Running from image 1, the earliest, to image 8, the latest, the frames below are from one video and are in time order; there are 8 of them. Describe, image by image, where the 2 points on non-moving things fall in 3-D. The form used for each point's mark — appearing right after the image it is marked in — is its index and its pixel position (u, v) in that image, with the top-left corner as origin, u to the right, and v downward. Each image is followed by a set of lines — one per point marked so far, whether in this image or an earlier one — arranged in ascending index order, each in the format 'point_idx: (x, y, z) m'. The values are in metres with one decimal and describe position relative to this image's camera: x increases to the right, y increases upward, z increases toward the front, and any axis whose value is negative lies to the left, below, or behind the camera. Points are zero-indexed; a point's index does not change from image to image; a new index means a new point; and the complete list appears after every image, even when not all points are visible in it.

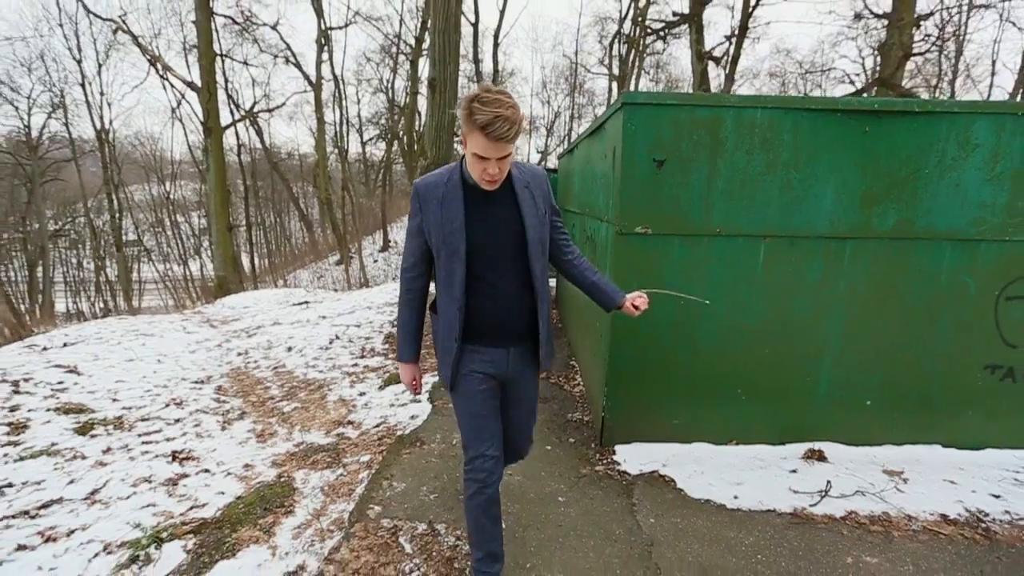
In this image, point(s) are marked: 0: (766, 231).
0: (+1.6, +0.3, +2.9) m
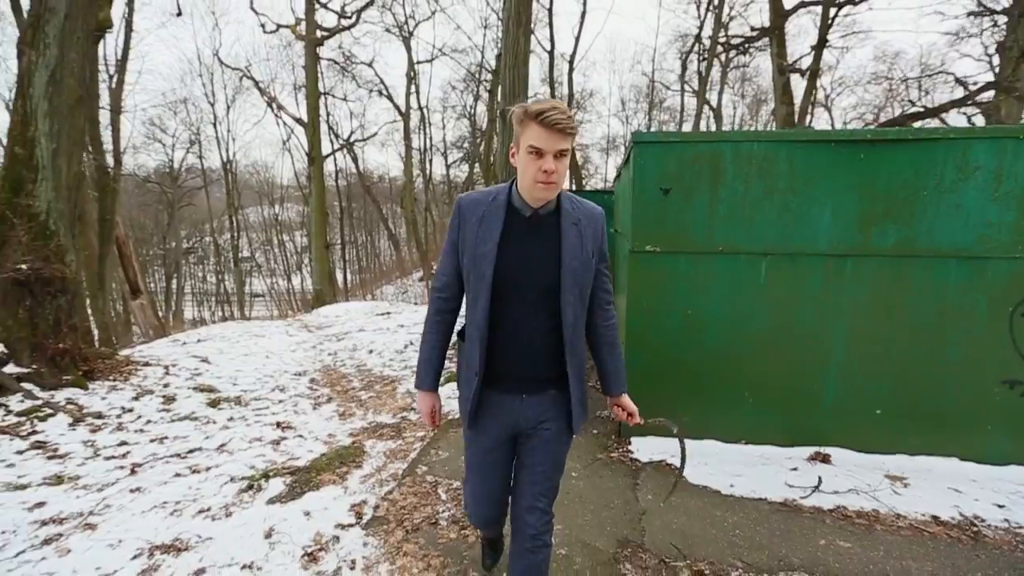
0: (+1.8, +0.3, +3.3) m
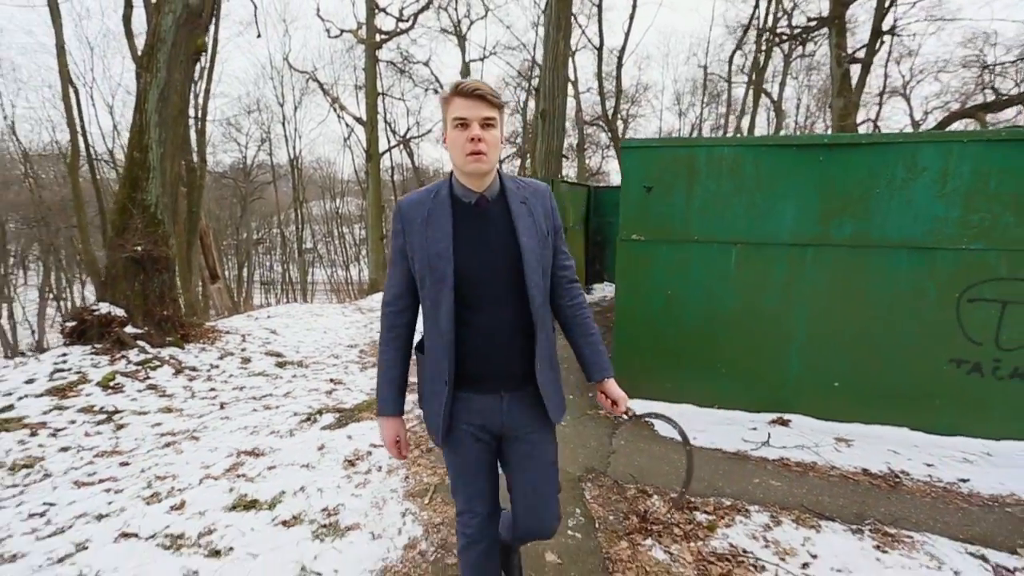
0: (+1.8, +0.4, +3.8) m
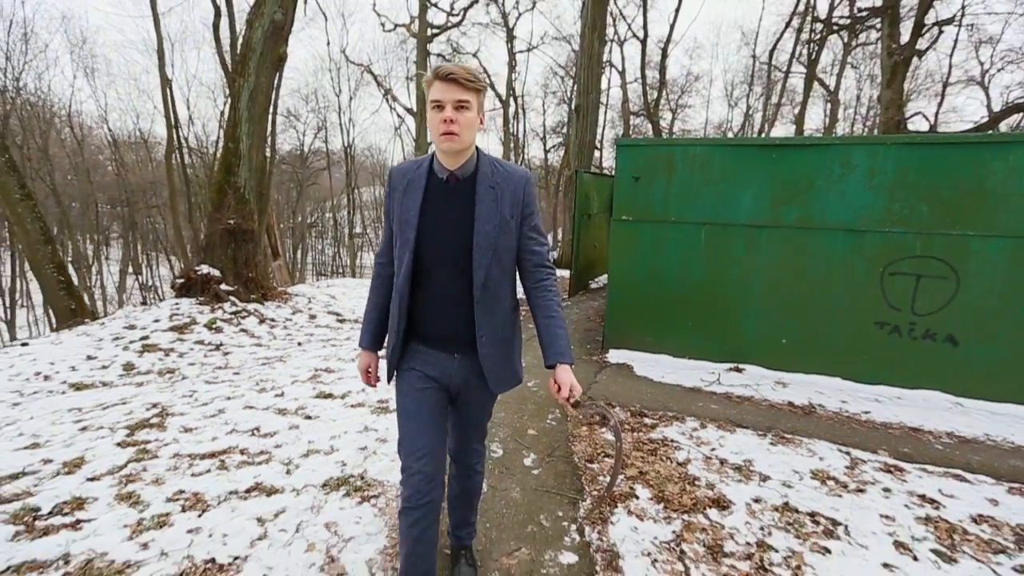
0: (+1.9, +0.7, +4.7) m
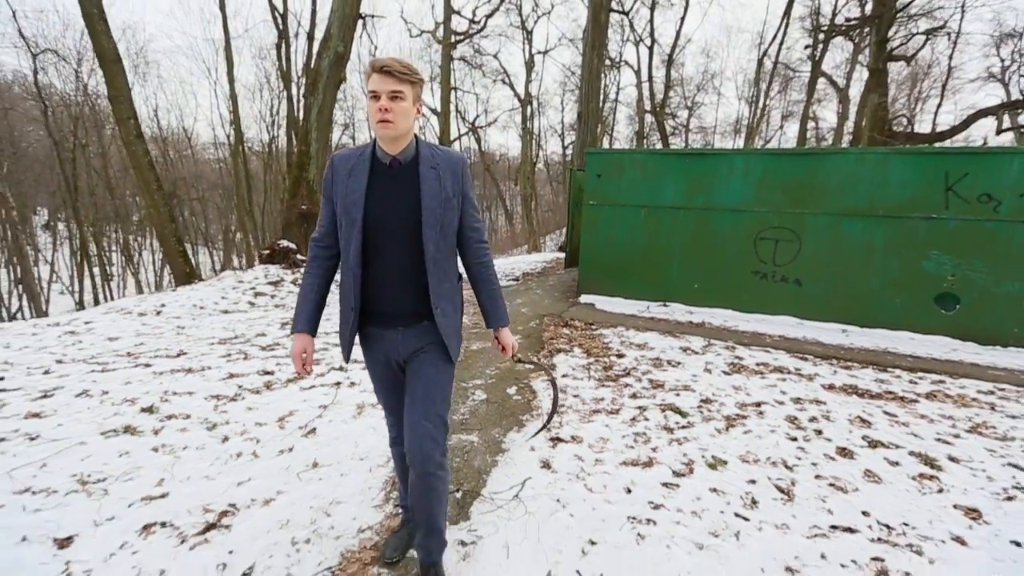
0: (+1.9, +1.2, +6.9) m
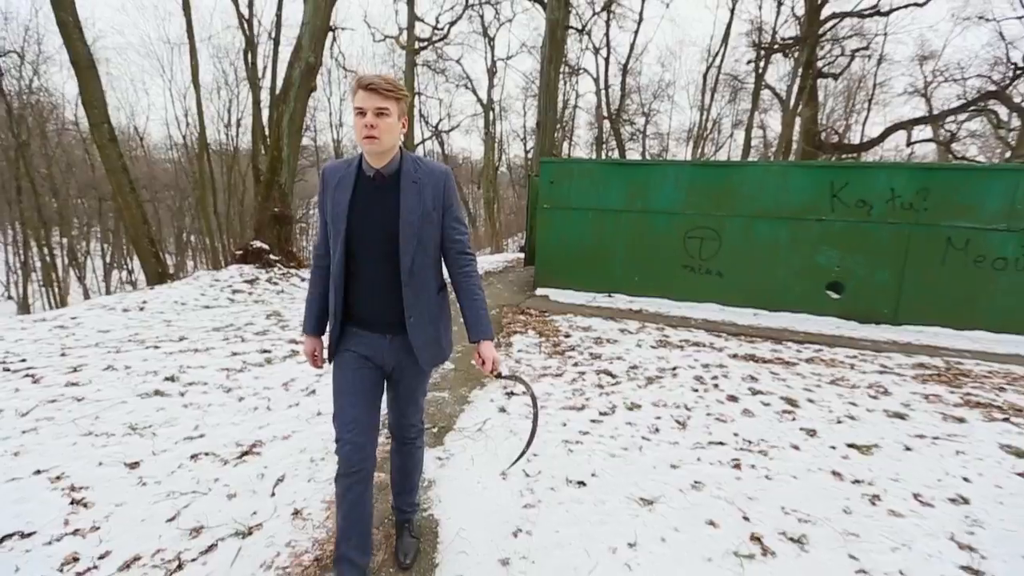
0: (+1.3, +1.3, +7.9) m
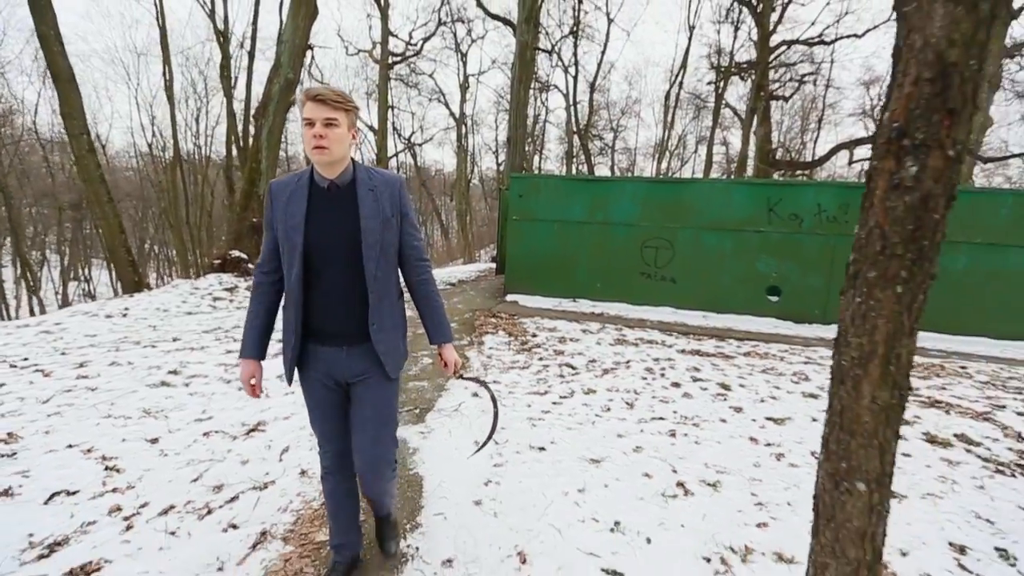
0: (+0.8, +1.2, +8.6) m
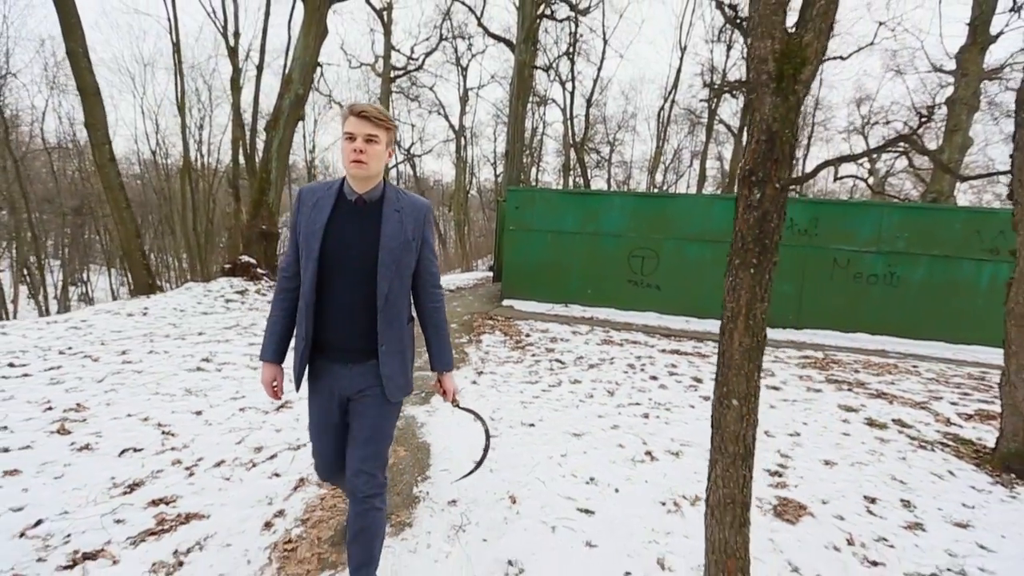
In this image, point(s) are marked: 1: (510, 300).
0: (+0.7, +1.1, +9.2) m
1: (0.0, -0.2, +9.5) m
